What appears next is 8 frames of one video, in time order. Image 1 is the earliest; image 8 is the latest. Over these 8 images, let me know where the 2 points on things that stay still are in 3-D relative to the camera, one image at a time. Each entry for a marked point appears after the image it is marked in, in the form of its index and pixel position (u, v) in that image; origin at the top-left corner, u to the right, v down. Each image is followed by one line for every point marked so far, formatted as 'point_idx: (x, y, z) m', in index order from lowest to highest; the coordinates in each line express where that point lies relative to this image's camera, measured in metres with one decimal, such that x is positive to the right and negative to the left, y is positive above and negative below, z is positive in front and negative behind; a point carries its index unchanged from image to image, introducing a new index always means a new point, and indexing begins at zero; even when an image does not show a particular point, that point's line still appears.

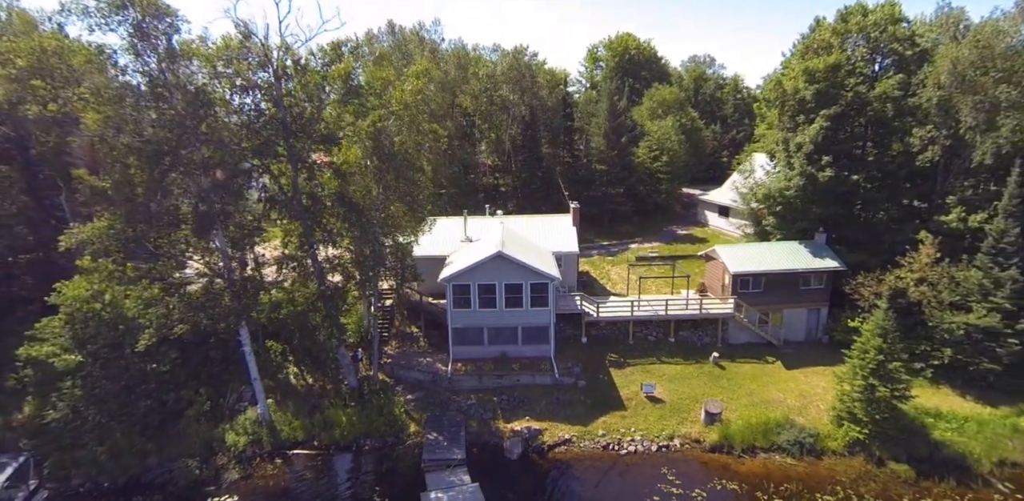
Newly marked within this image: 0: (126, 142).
0: (-12.8, +3.5, +18.3) m
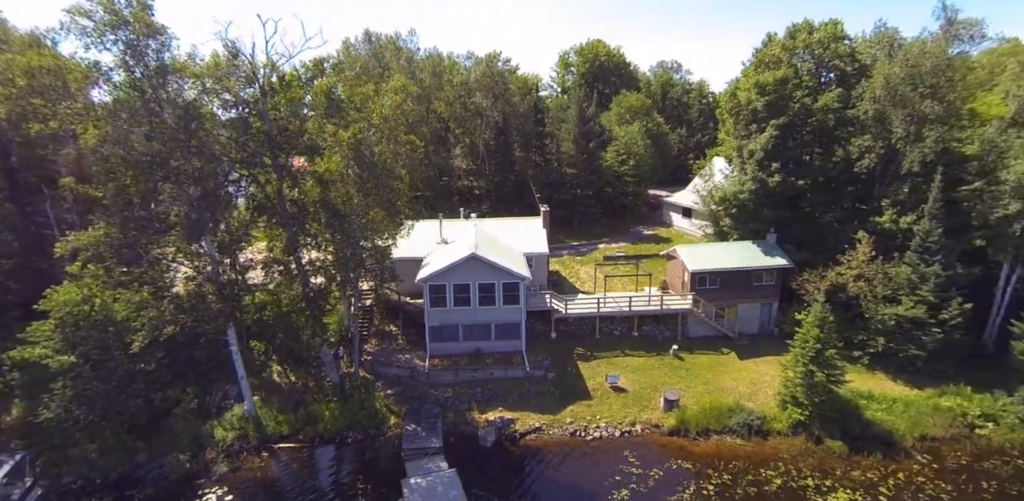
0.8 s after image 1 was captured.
0: (-13.8, +3.3, +19.3) m
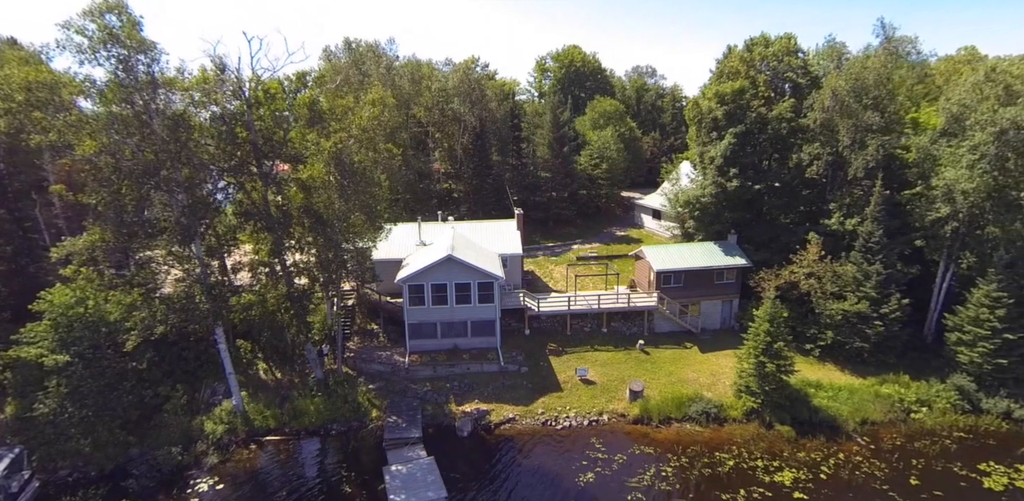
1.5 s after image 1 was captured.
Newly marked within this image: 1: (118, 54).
0: (-14.9, +3.1, +20.4) m
1: (-14.0, +7.0, +19.6) m
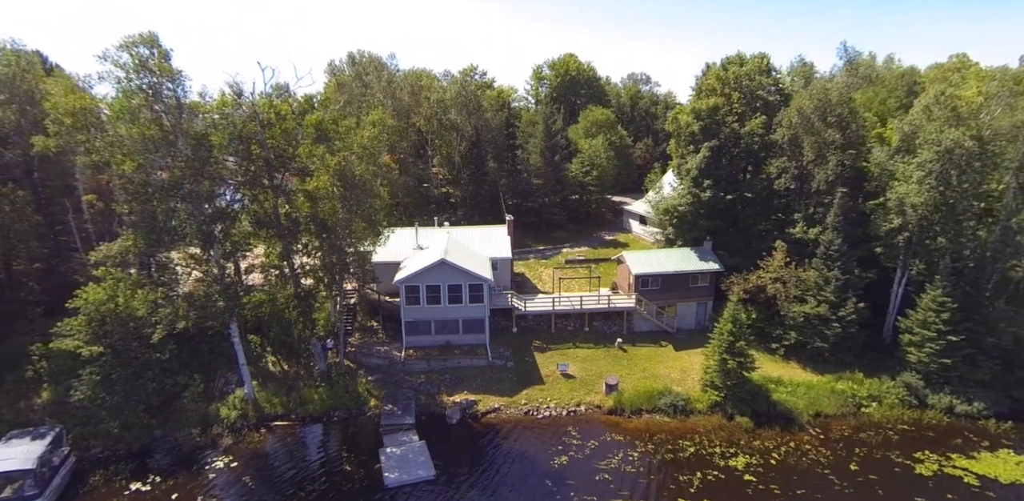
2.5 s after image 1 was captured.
0: (-15.6, +3.0, +23.1) m
1: (-14.7, +6.9, +22.3) m
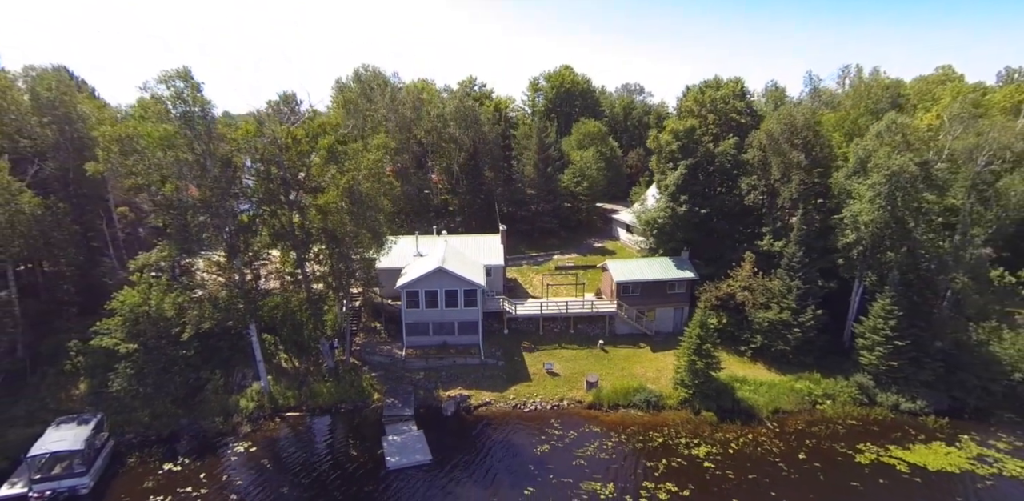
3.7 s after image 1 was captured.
0: (-16.1, +2.5, +26.1) m
1: (-15.2, +6.4, +25.3) m
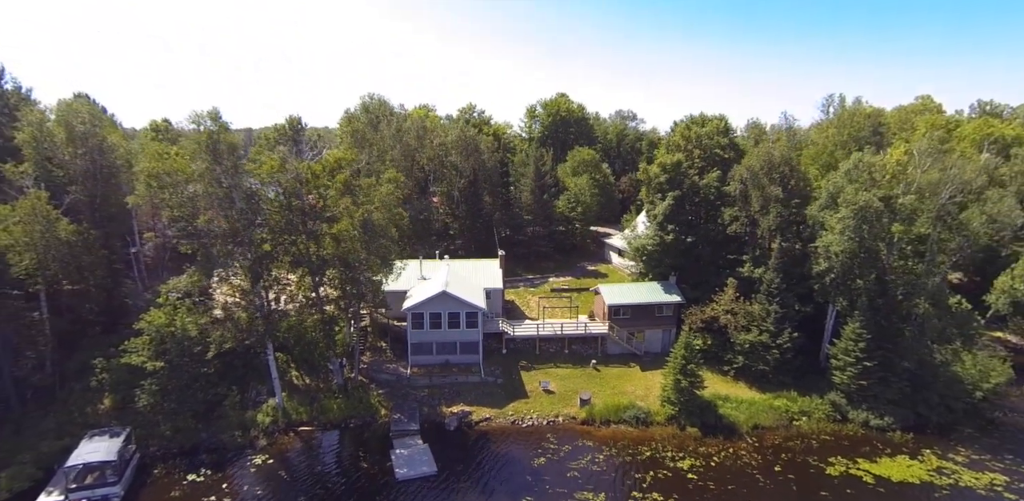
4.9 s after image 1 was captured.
0: (-16.1, +1.2, +28.5) m
1: (-15.1, +5.1, +27.8) m
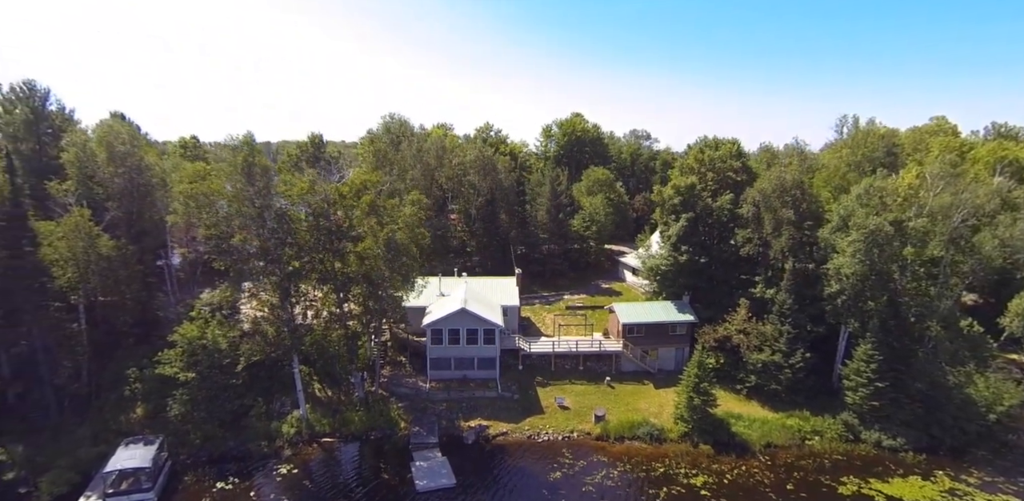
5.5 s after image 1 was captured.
0: (-15.0, +0.3, +30.0) m
1: (-14.1, +4.2, +29.4) m
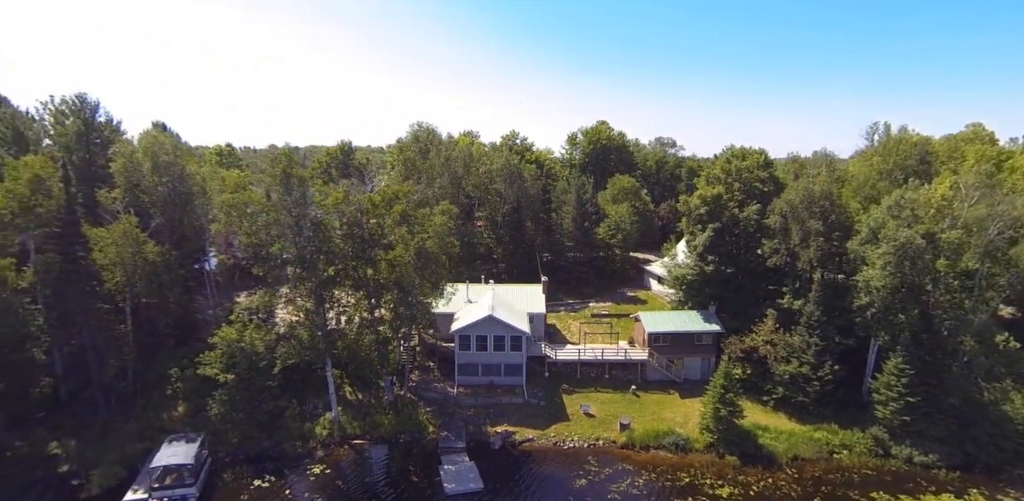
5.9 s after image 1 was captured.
0: (-13.5, -0.1, +31.2) m
1: (-12.5, +3.8, +30.6) m
